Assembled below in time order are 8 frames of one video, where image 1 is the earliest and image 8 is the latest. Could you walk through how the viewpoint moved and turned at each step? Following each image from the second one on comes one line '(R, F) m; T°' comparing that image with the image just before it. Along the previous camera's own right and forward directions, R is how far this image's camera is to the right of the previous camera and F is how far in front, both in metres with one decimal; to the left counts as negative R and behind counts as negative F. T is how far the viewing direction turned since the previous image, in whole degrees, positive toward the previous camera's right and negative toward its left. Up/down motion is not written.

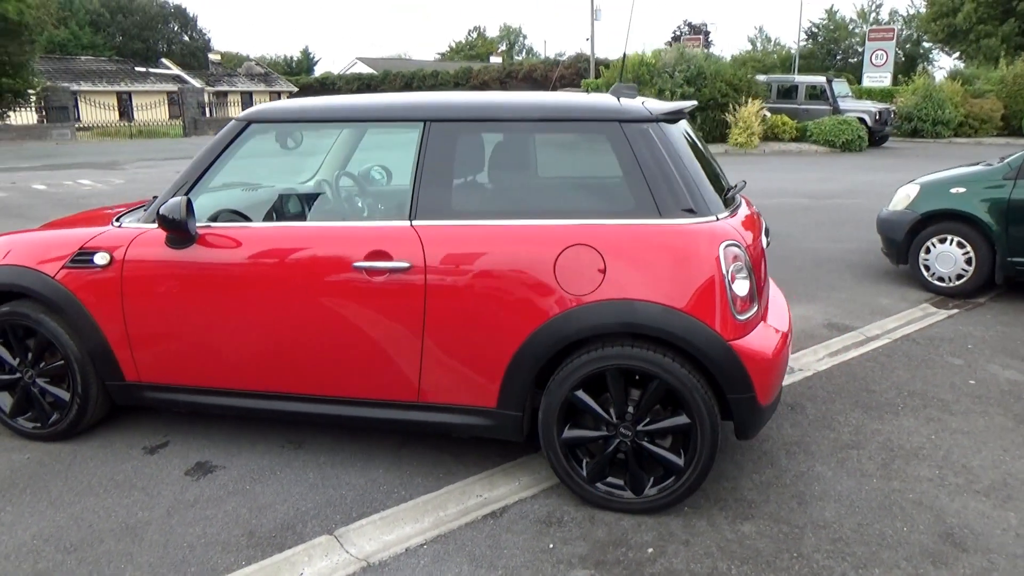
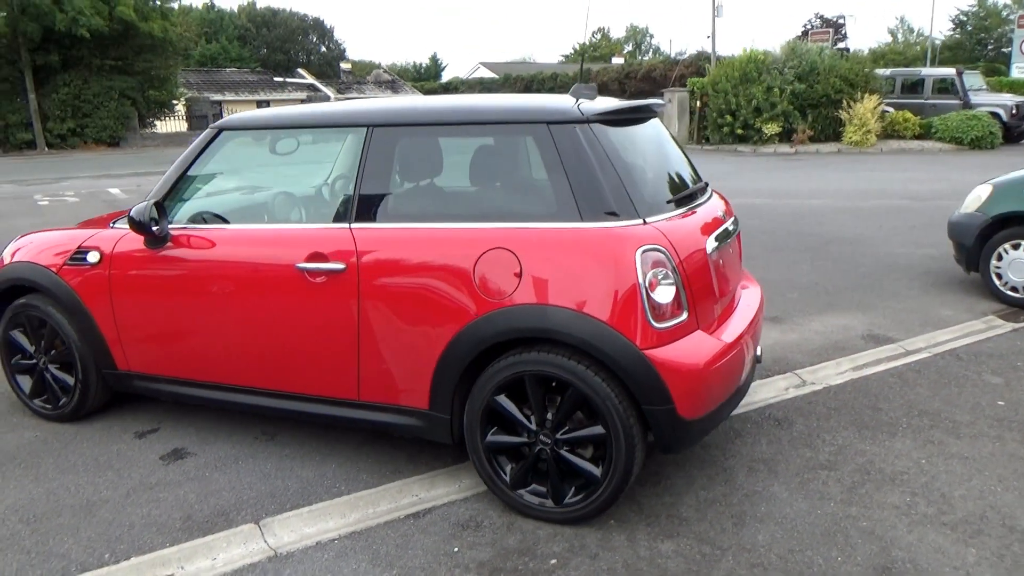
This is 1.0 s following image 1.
(+0.8, +0.1) m; -9°
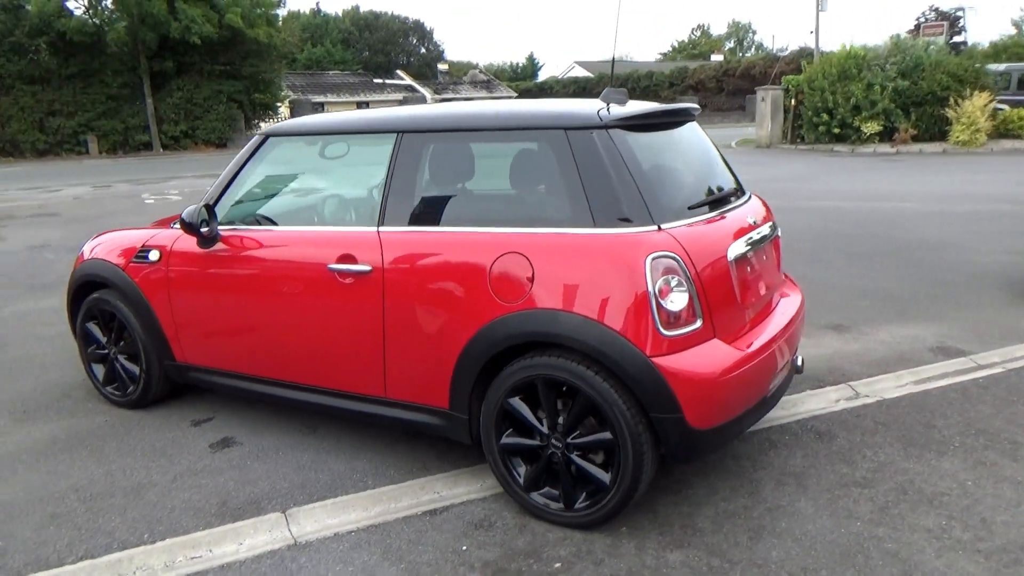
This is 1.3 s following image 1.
(+0.3, 0.0) m; -7°
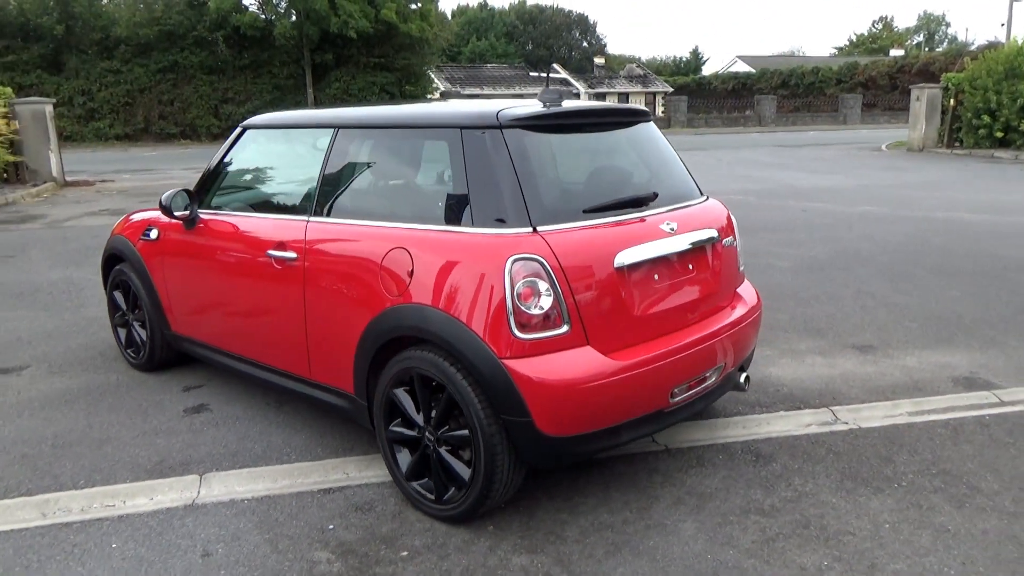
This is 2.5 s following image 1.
(+1.1, +0.1) m; -11°
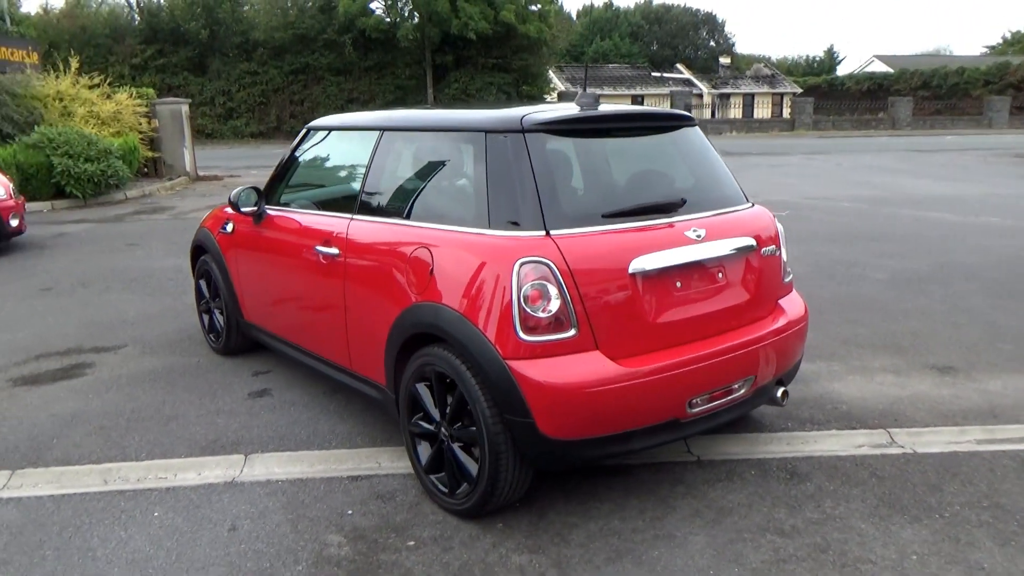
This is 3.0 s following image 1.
(+0.4, 0.0) m; -8°
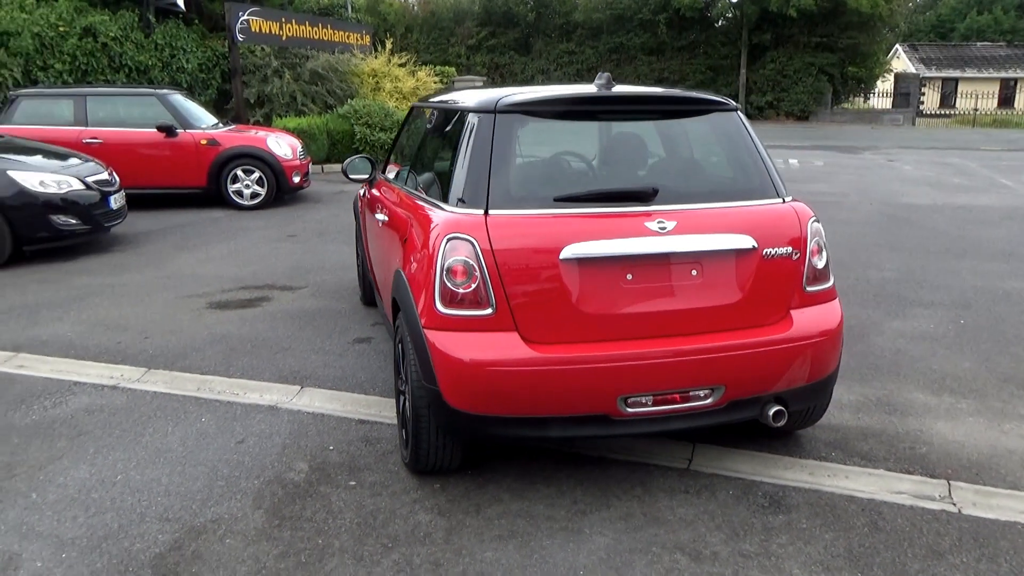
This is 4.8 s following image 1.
(+1.4, +0.2) m; -23°
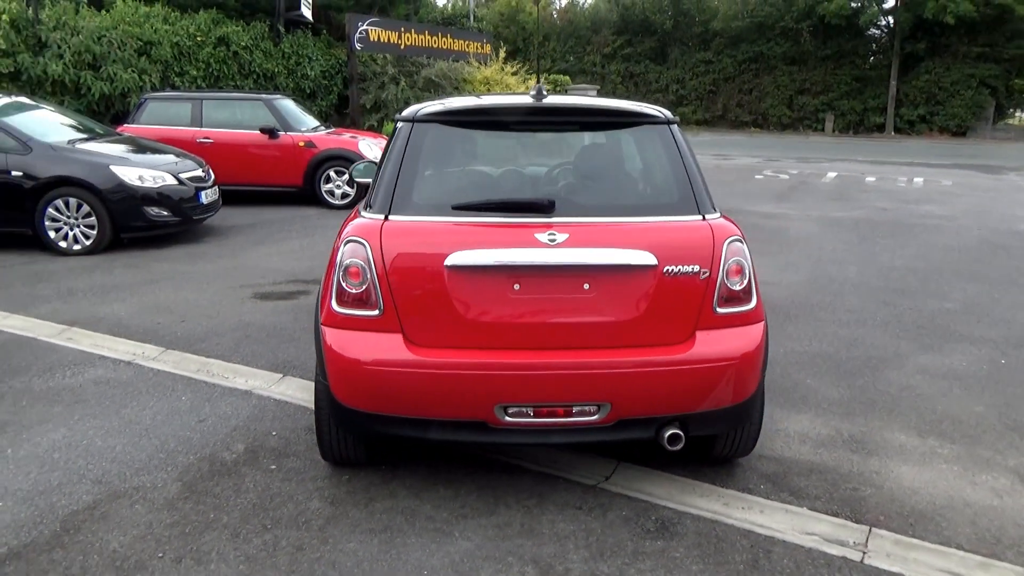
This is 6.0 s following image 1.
(+1.0, 0.0) m; -10°
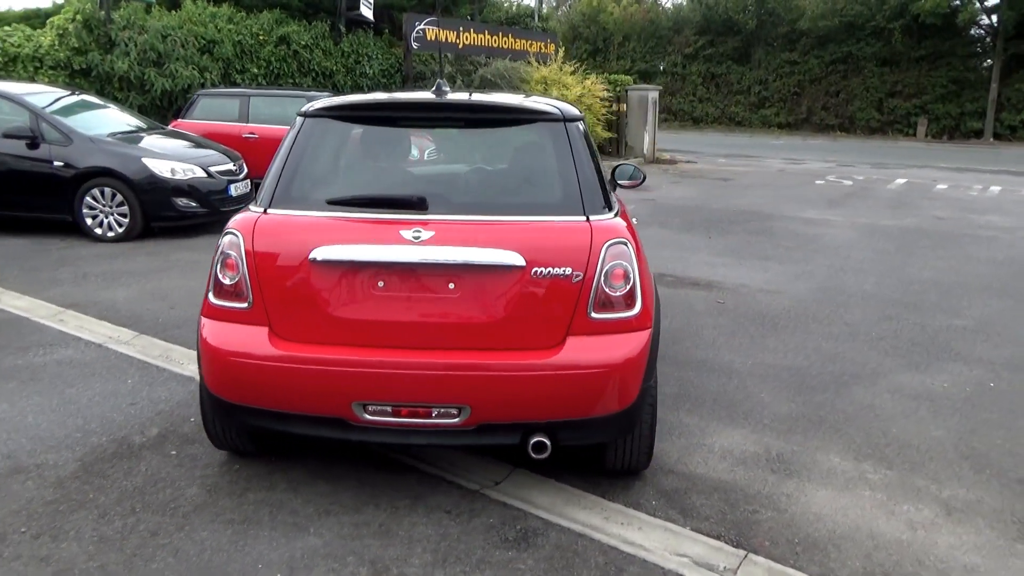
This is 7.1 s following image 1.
(+0.9, +0.1) m; -6°
